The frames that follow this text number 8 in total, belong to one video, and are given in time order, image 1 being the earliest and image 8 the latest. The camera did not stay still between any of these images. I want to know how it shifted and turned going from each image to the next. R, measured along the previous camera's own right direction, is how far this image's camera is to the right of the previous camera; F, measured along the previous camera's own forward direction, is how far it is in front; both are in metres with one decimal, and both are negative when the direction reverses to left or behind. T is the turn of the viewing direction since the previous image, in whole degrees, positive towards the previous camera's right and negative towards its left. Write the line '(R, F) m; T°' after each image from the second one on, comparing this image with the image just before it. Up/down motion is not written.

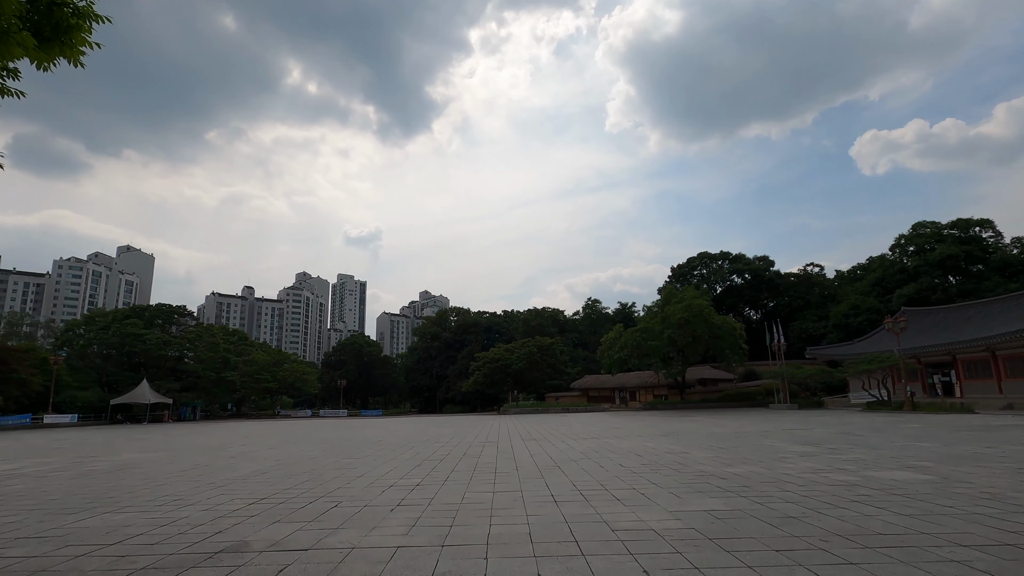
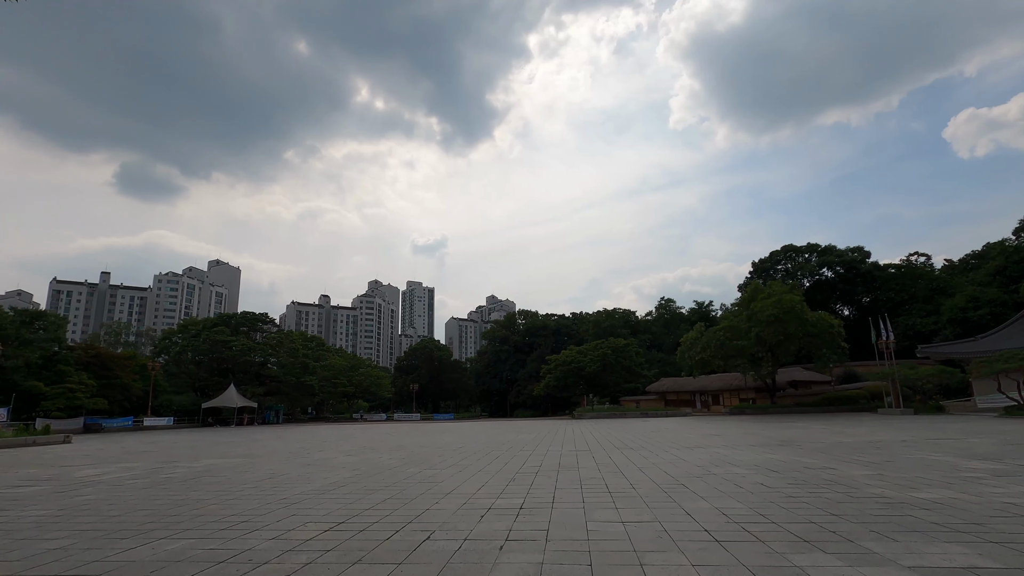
(-0.5, +1.2) m; -7°
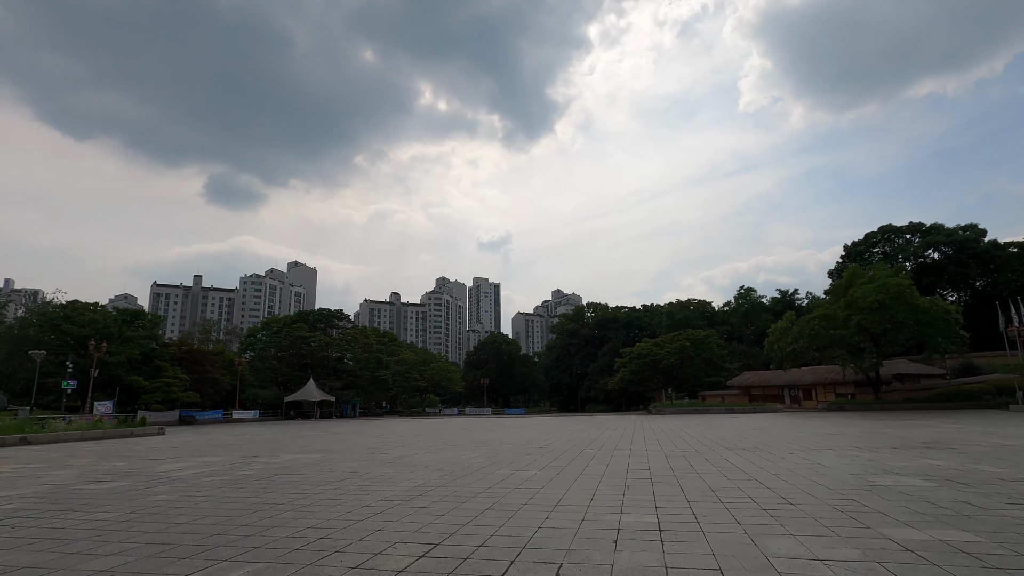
(-0.5, +1.1) m; -7°
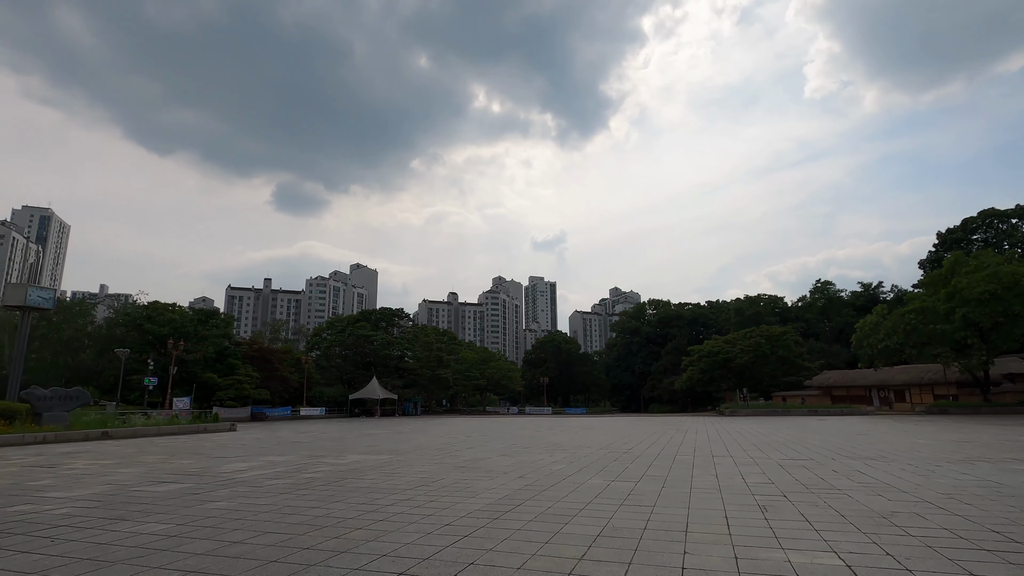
(-0.5, +1.0) m; -6°
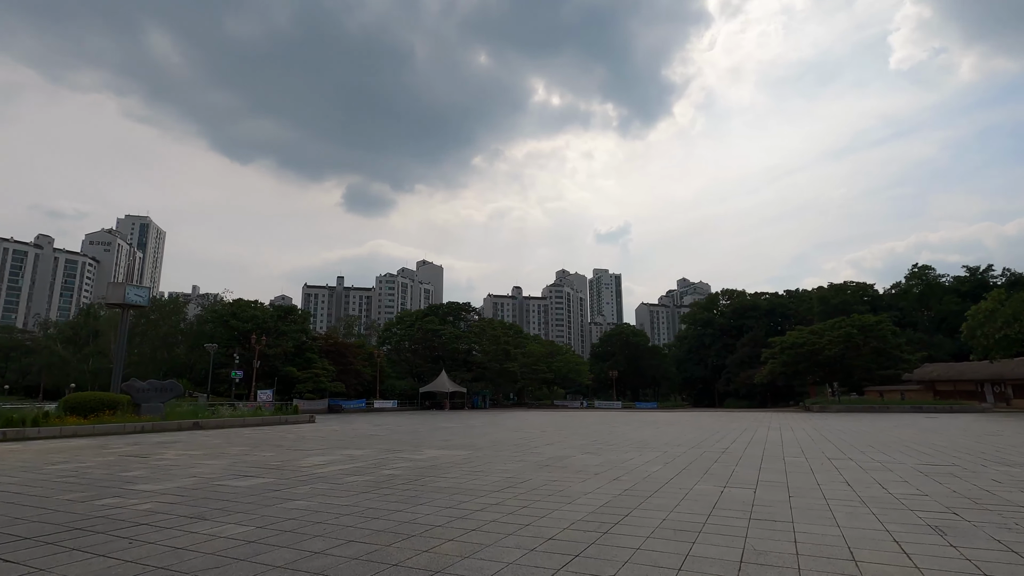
(-0.3, +0.7) m; -7°
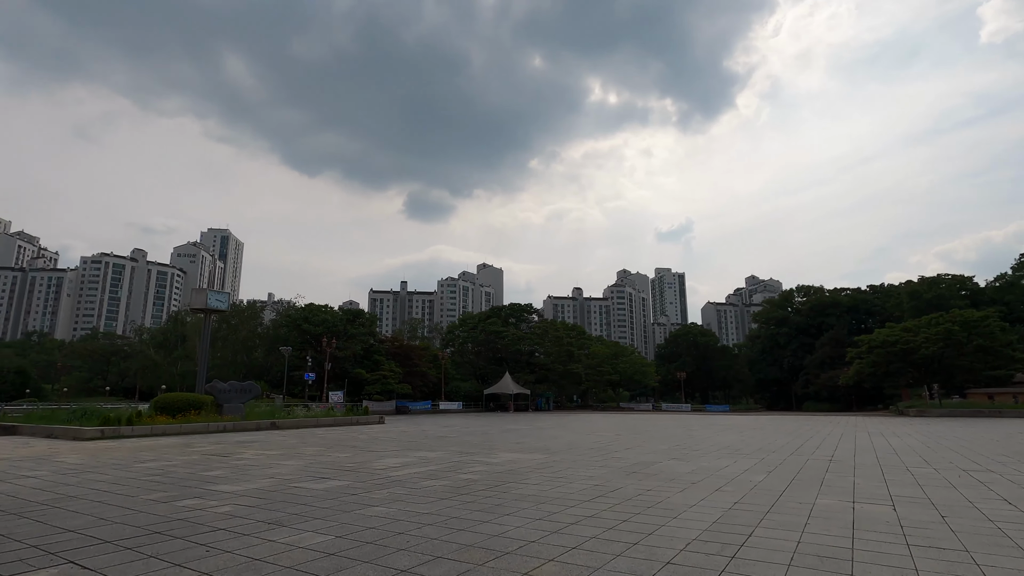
(-0.3, +0.5) m; -6°
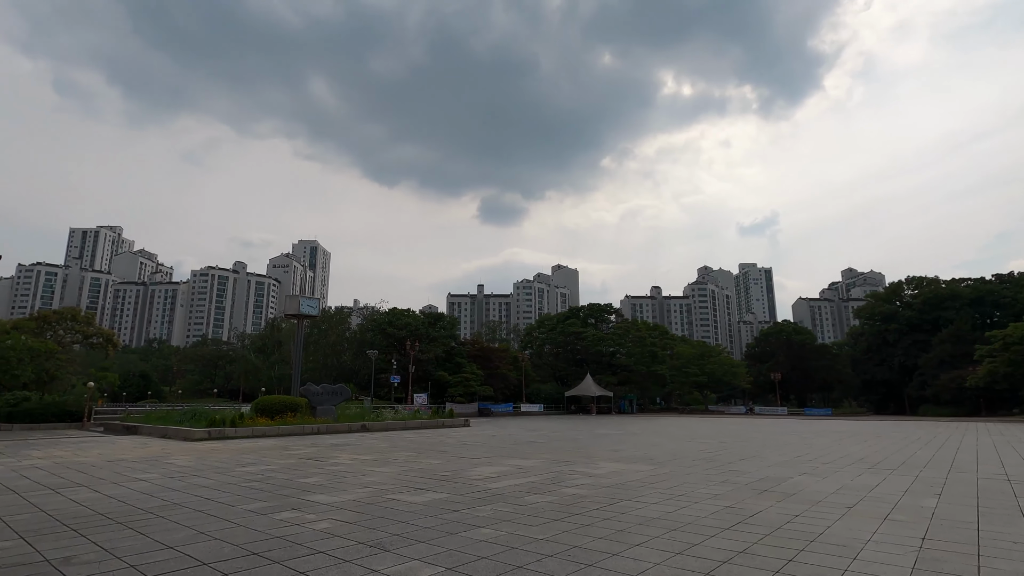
(-0.4, +0.6) m; -8°
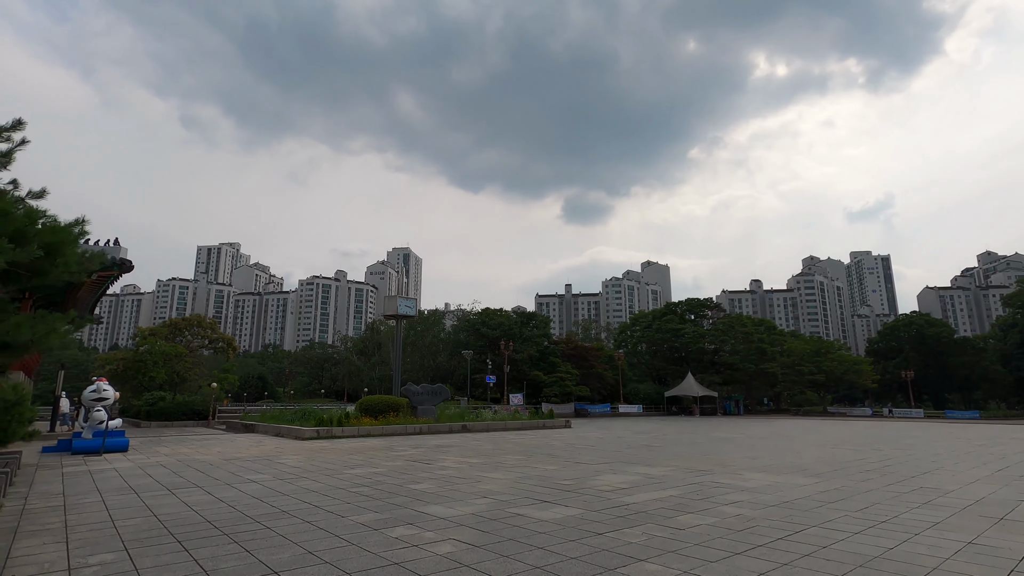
(-0.5, +0.9) m; -9°
